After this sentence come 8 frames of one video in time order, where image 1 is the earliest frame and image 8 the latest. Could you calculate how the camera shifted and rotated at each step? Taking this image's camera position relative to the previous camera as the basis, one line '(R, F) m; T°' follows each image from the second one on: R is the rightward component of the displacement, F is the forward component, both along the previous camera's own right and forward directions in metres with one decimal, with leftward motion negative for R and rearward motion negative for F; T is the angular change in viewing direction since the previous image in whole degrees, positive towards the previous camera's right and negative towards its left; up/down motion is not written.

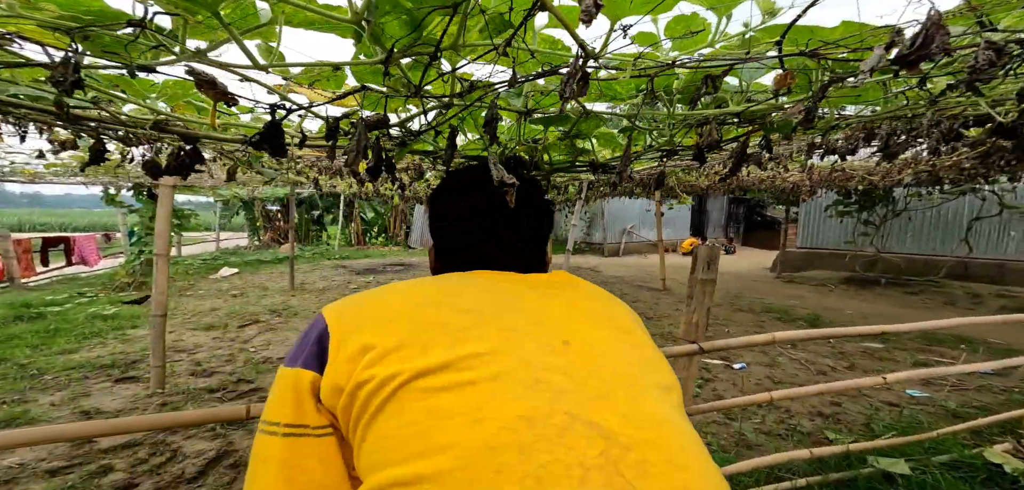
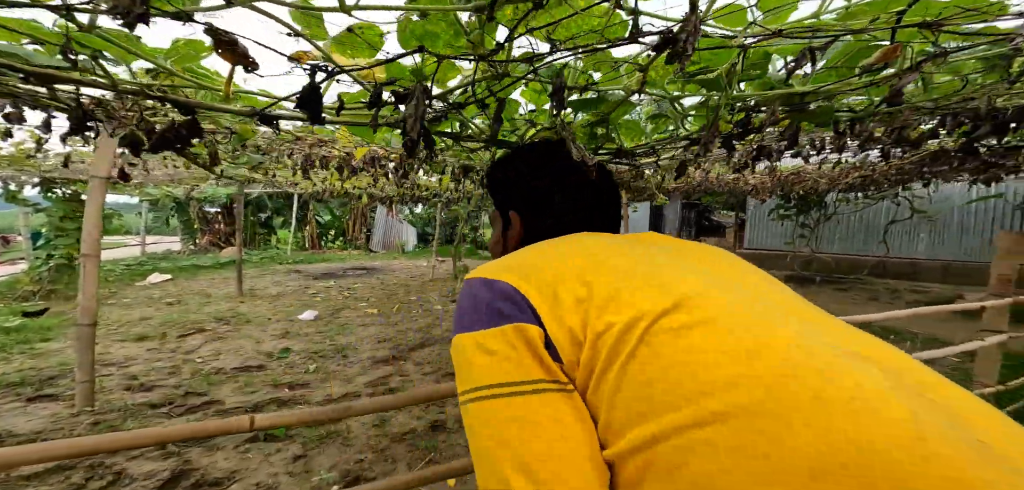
(-0.4, +0.1) m; +7°
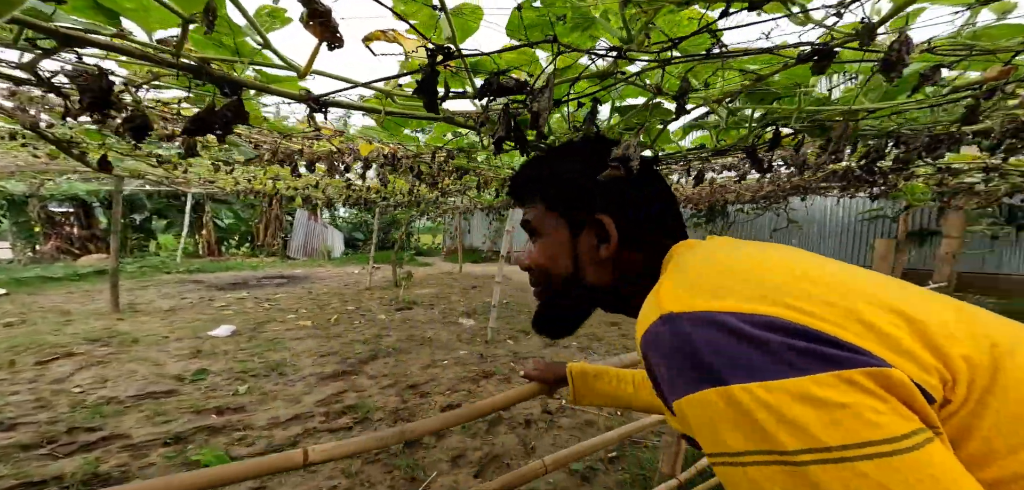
(-0.6, +0.1) m; +13°
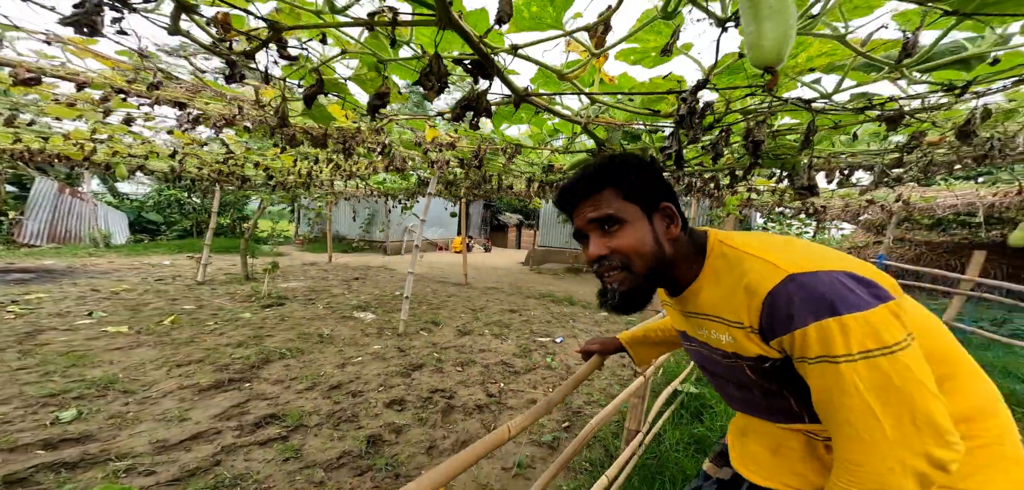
(-1.3, +0.3) m; +27°
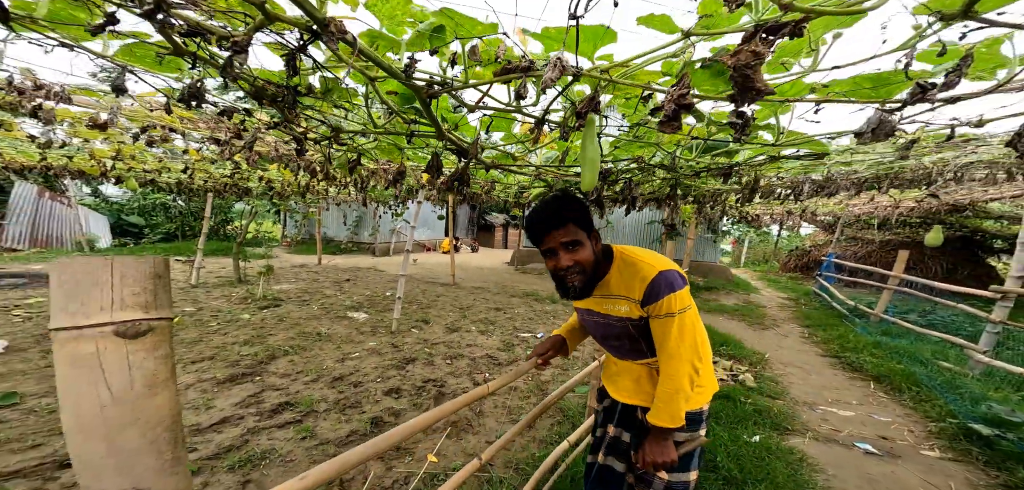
(0.0, -0.5) m; +3°
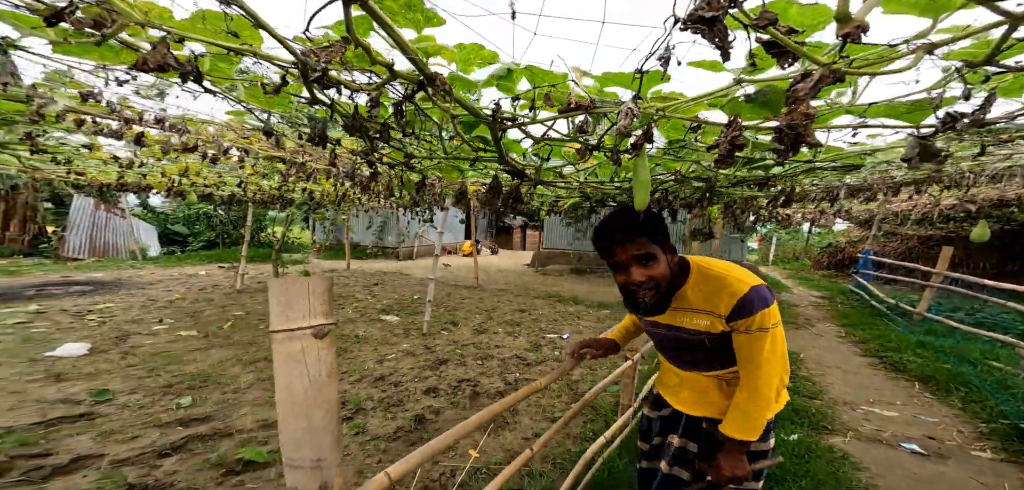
(-0.1, -0.3) m; -3°
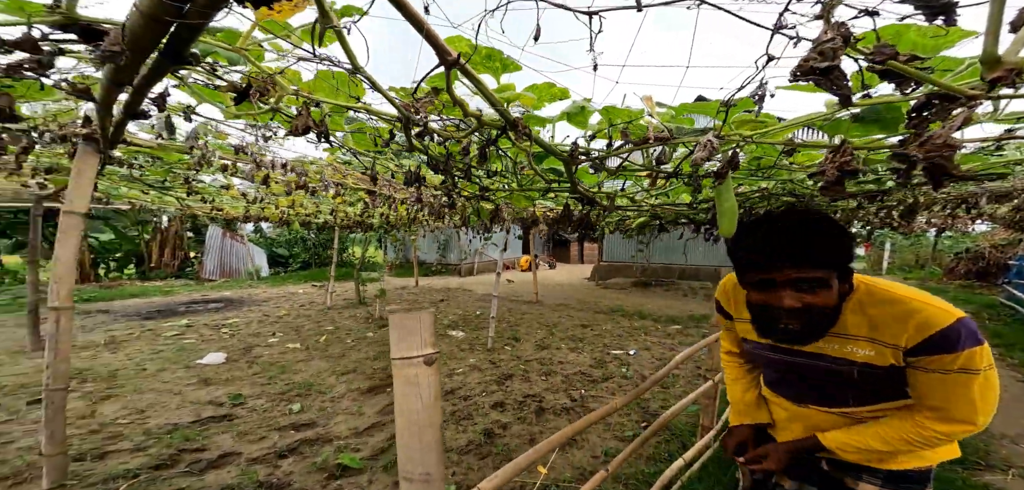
(+0.2, -0.6) m; -9°
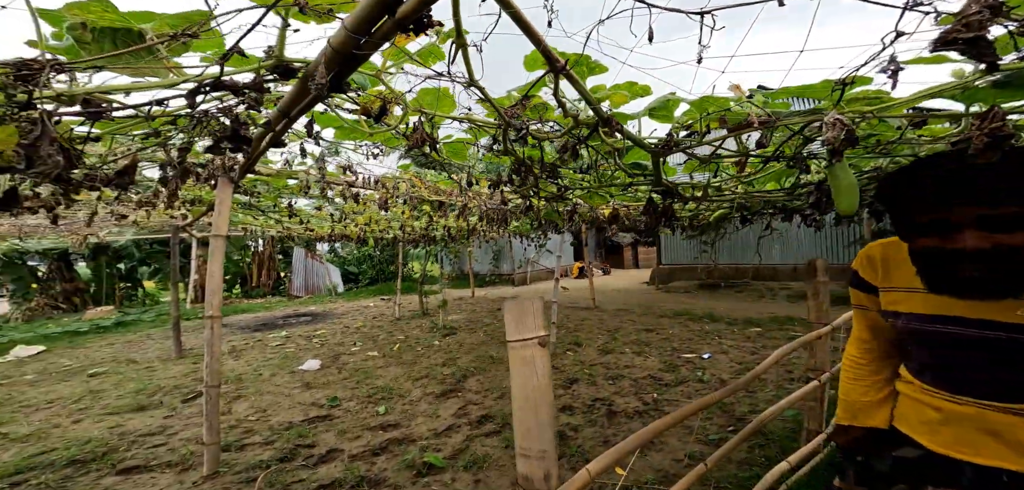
(-0.3, -0.3) m; -6°
